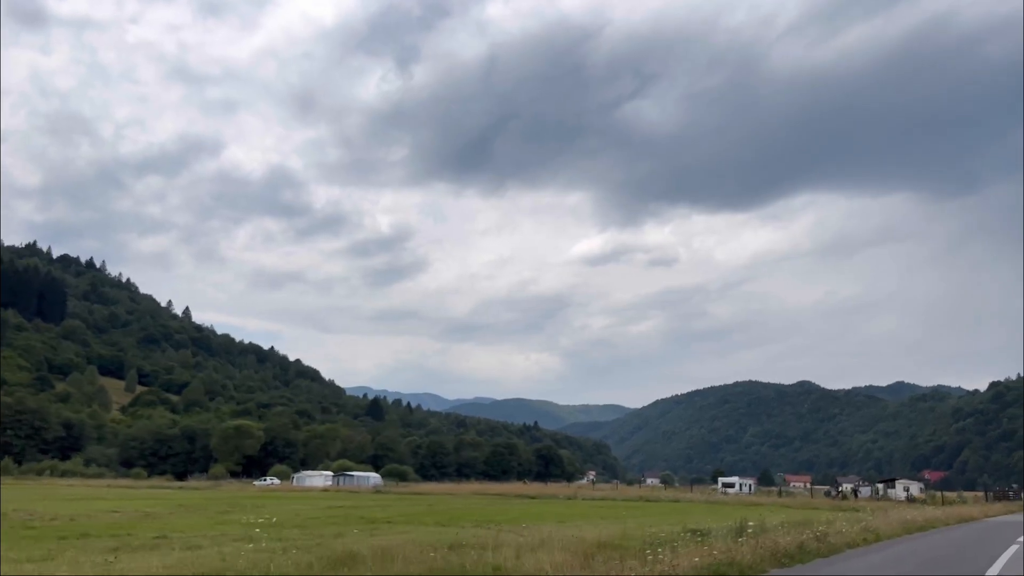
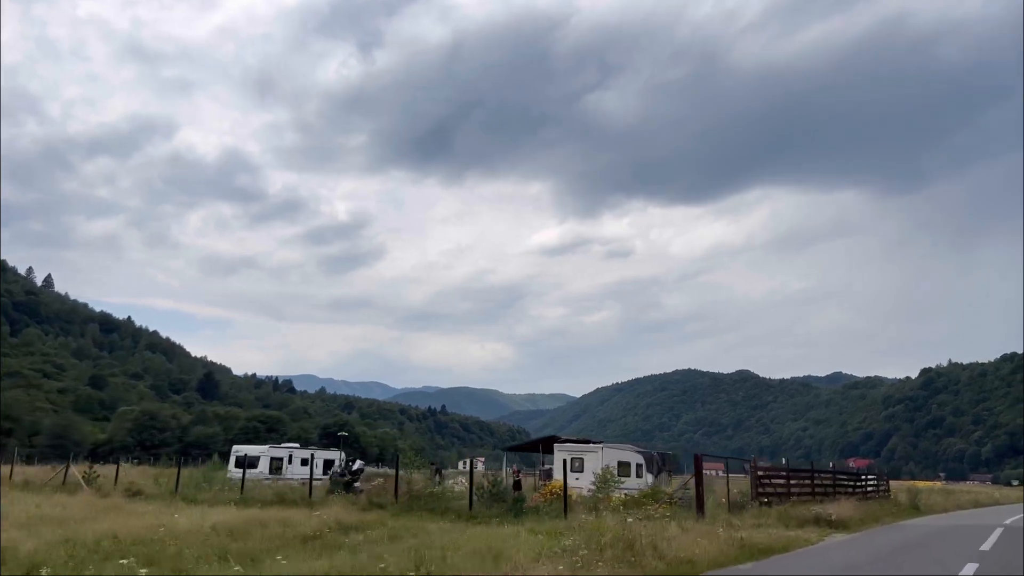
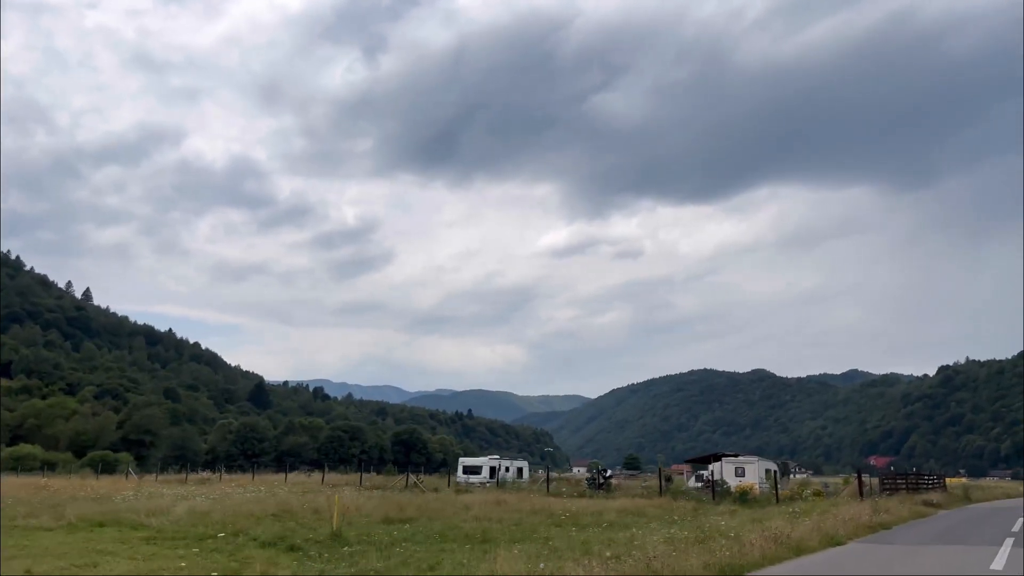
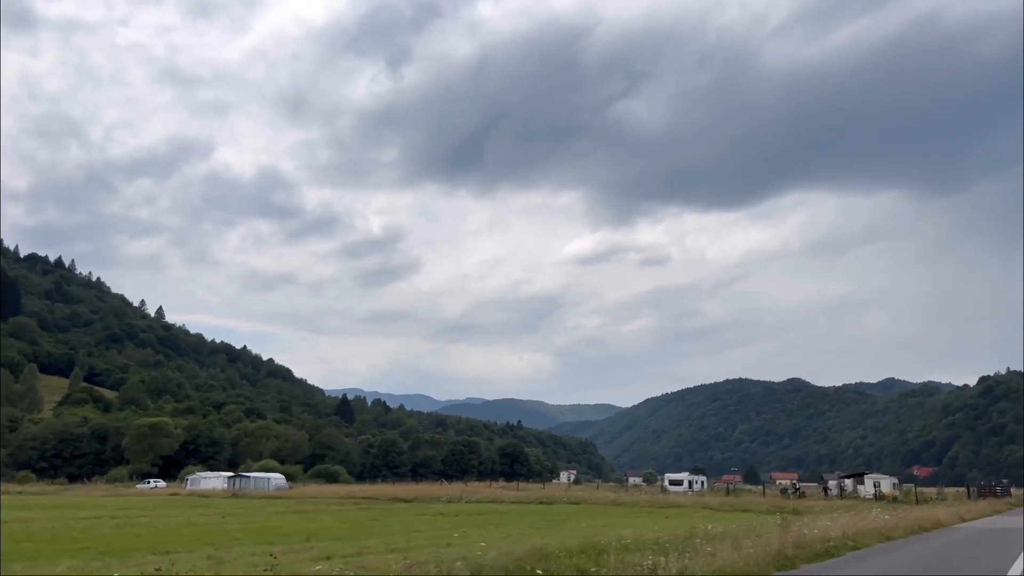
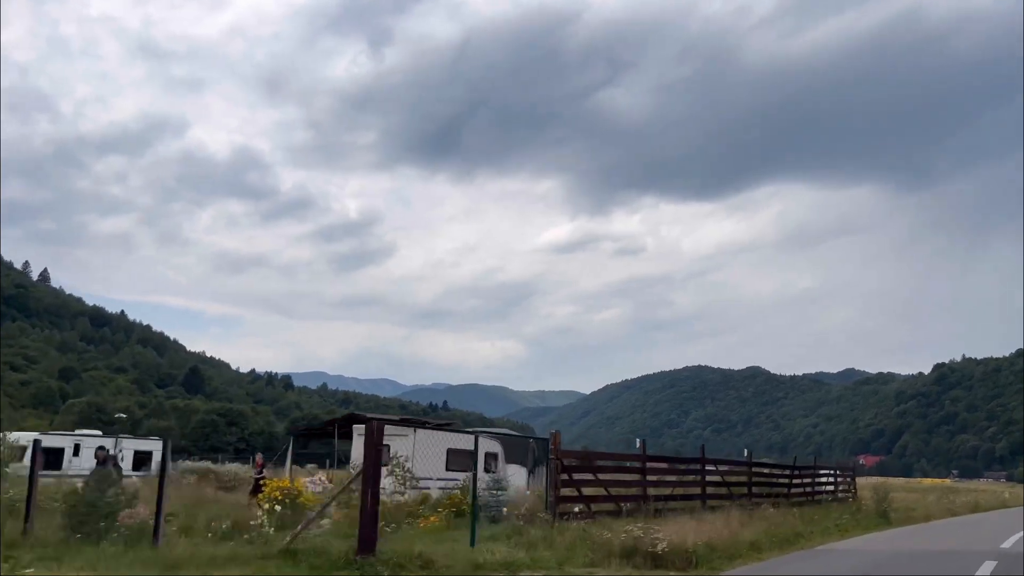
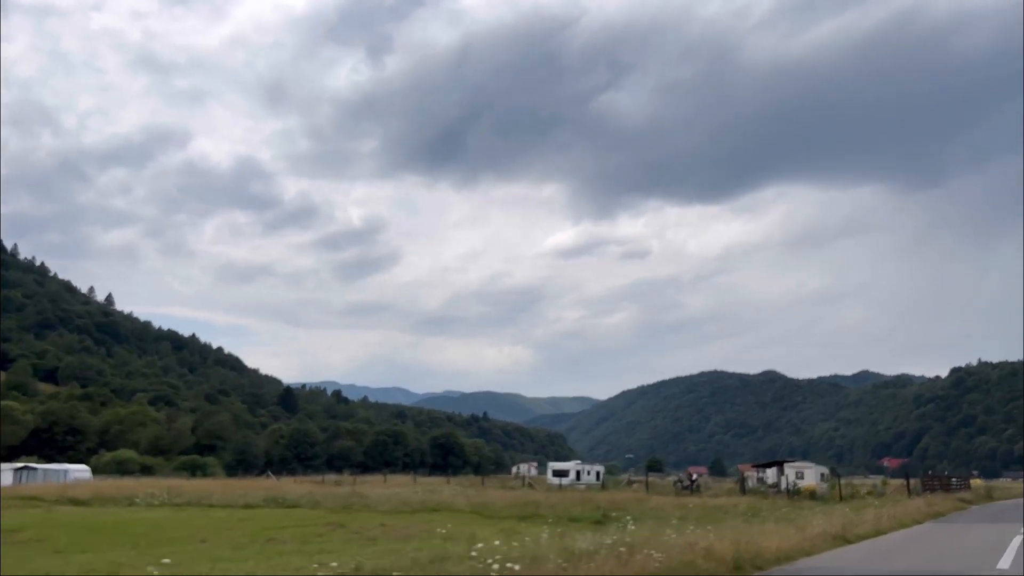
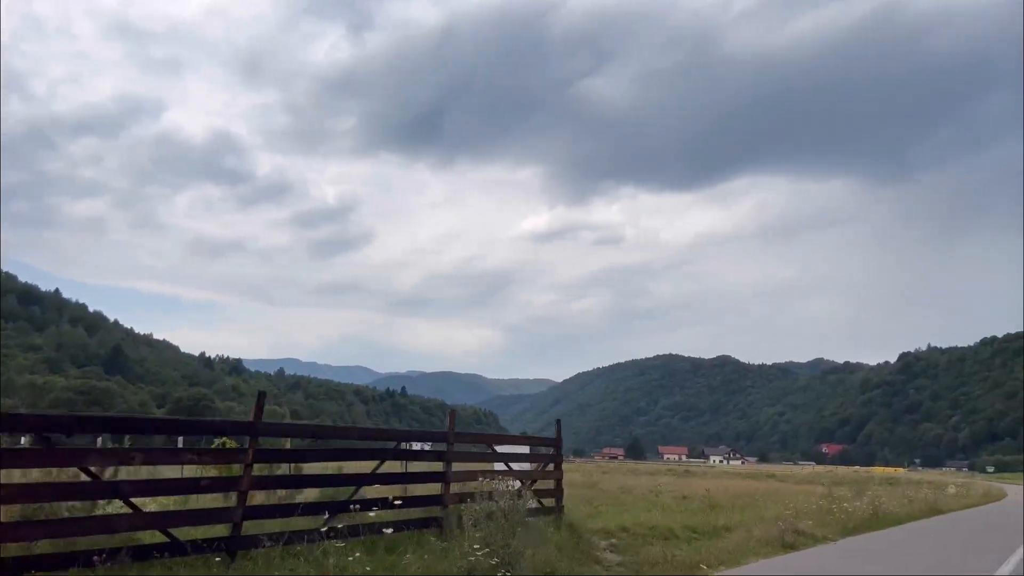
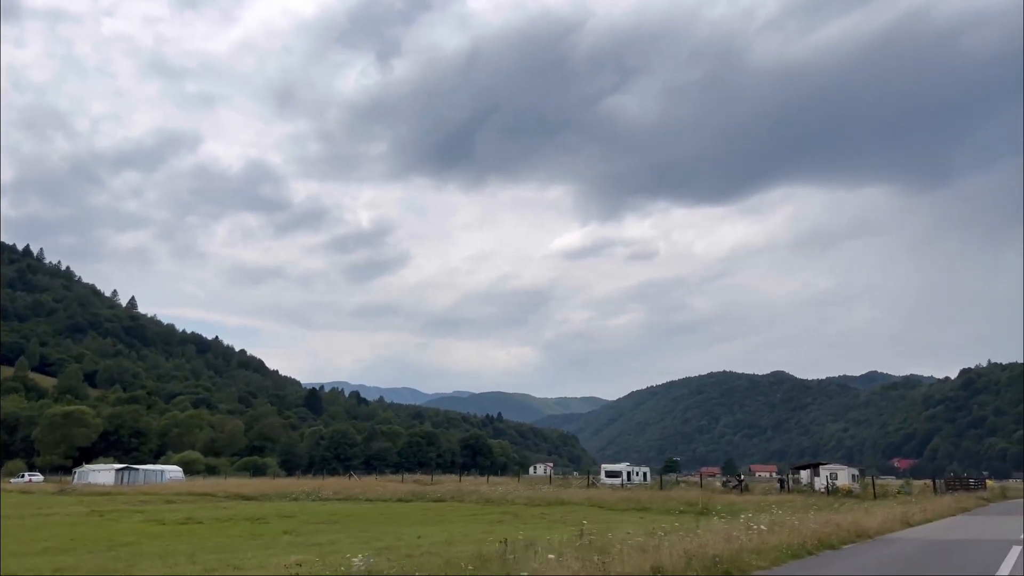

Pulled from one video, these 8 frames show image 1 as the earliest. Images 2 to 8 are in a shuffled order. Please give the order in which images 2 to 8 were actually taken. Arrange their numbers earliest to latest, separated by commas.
4, 8, 6, 3, 2, 5, 7
